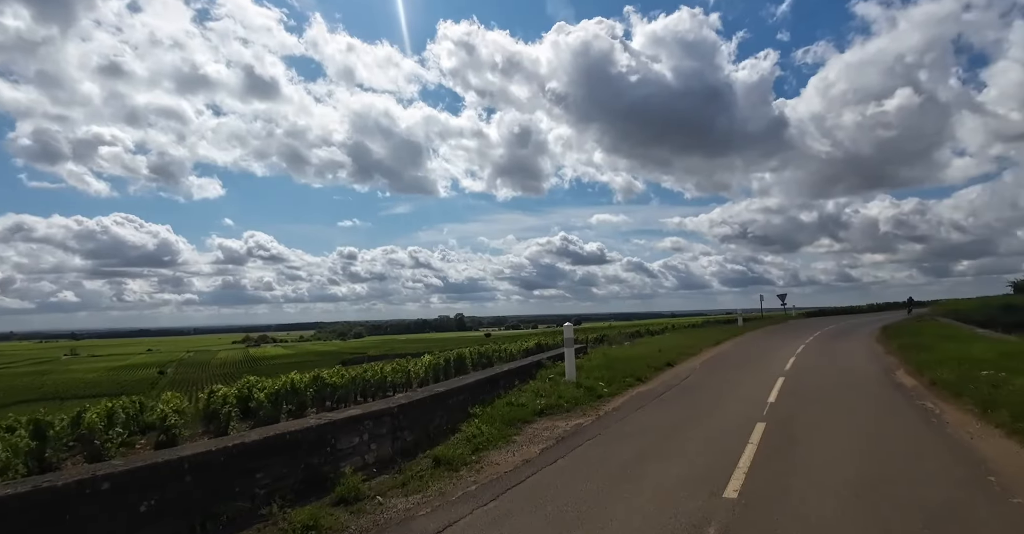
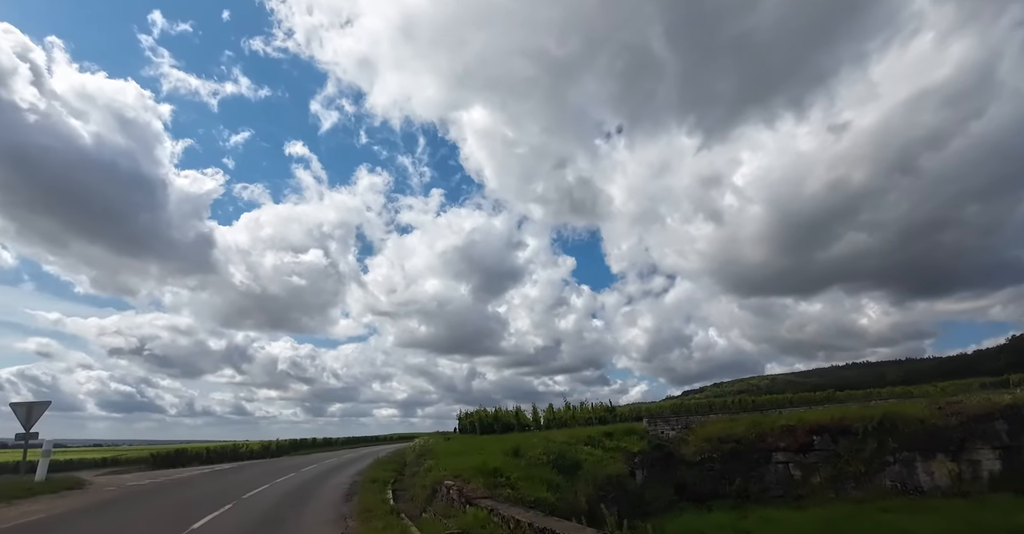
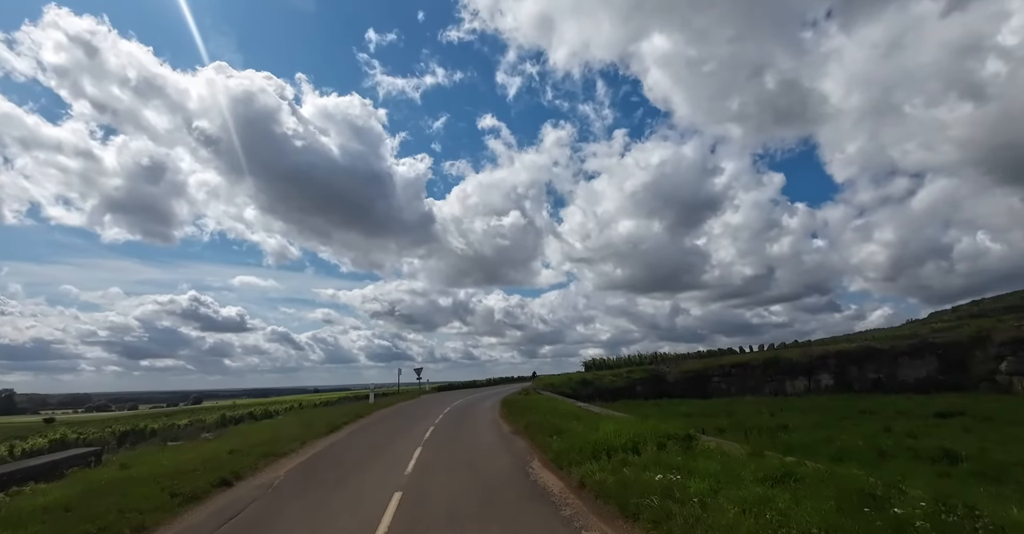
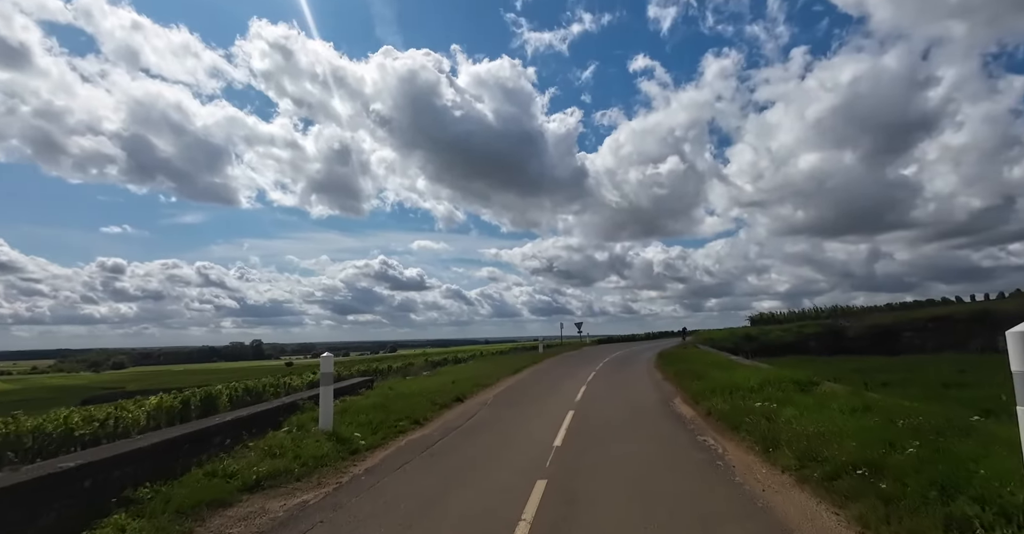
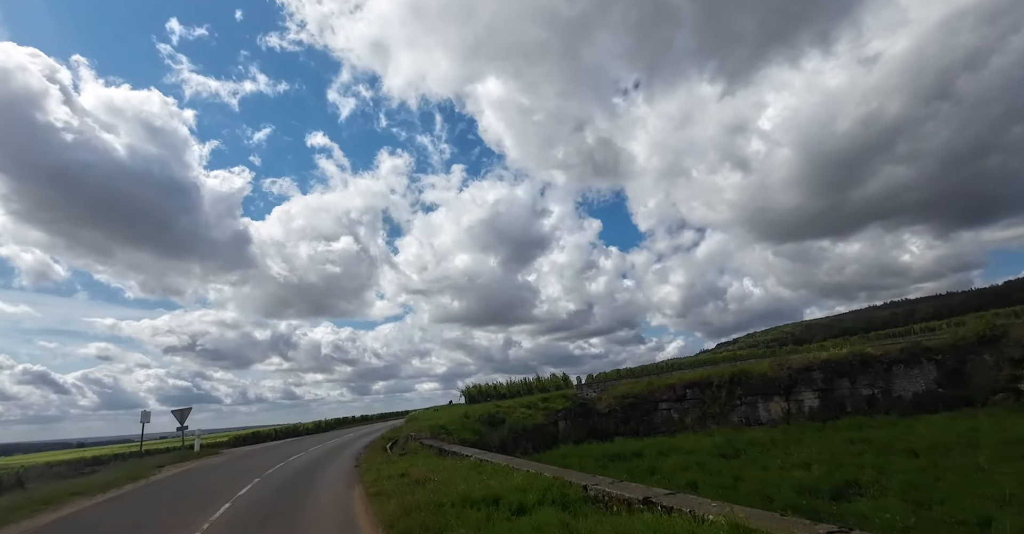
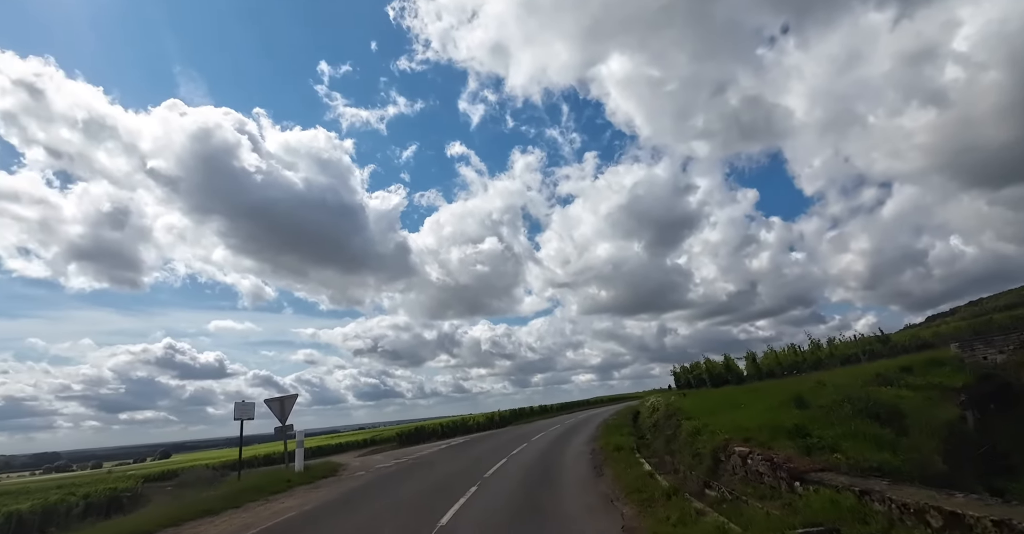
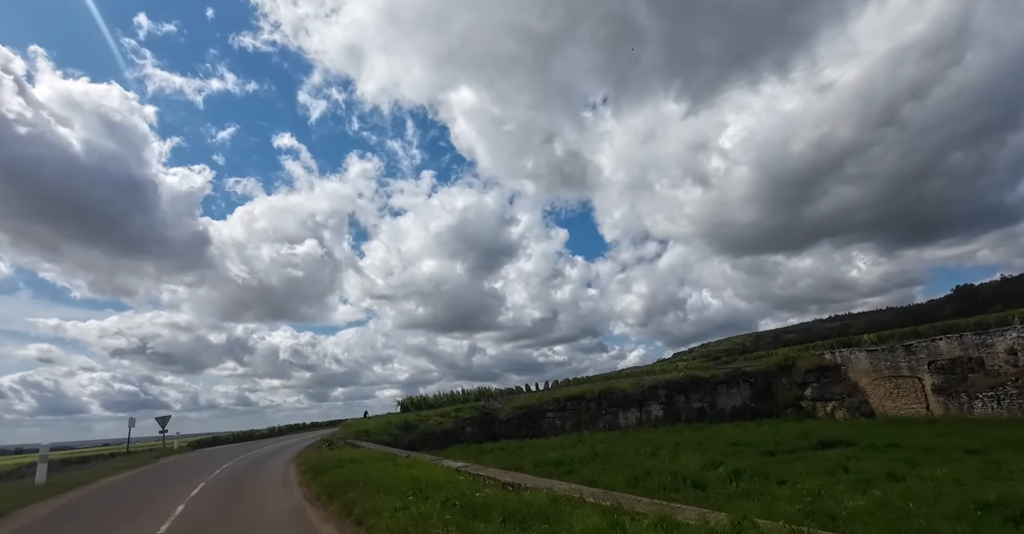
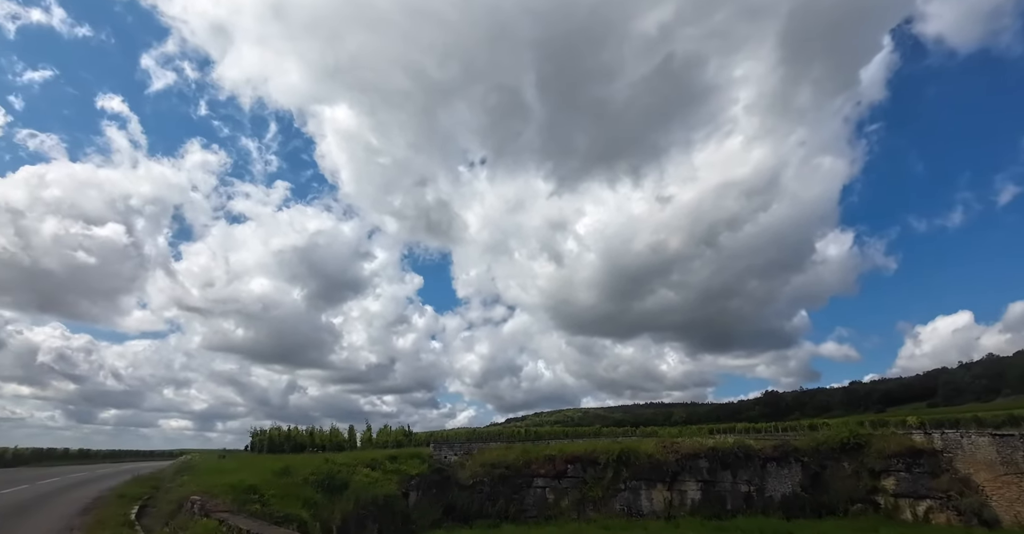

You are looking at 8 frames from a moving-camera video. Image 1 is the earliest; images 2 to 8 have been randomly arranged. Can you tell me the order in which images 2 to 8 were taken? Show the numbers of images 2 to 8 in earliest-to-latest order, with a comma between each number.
4, 3, 7, 5, 8, 2, 6
